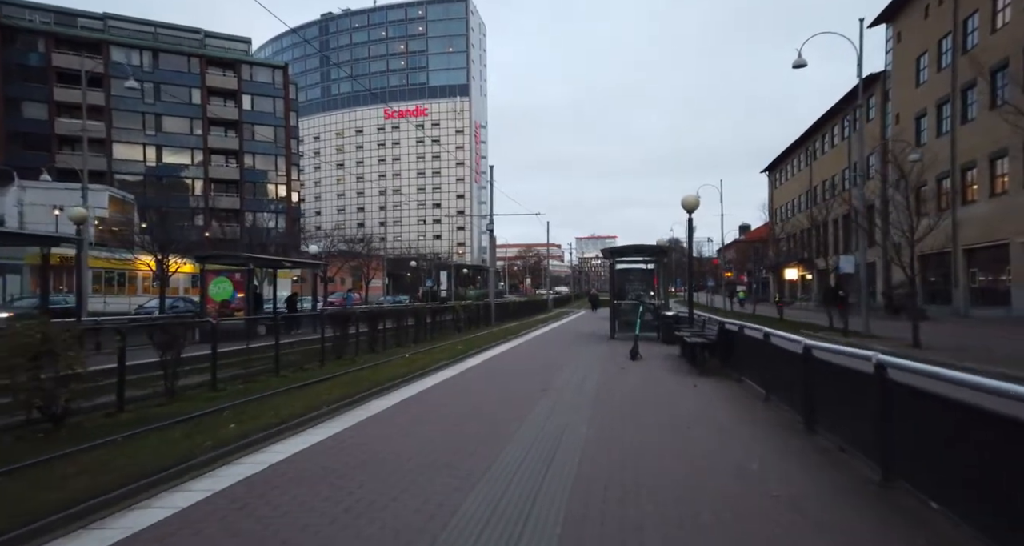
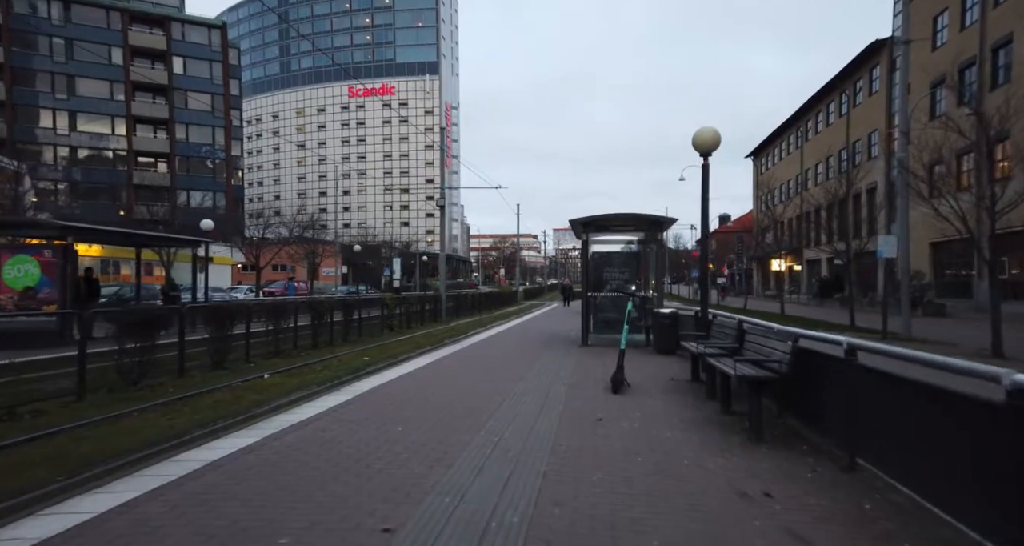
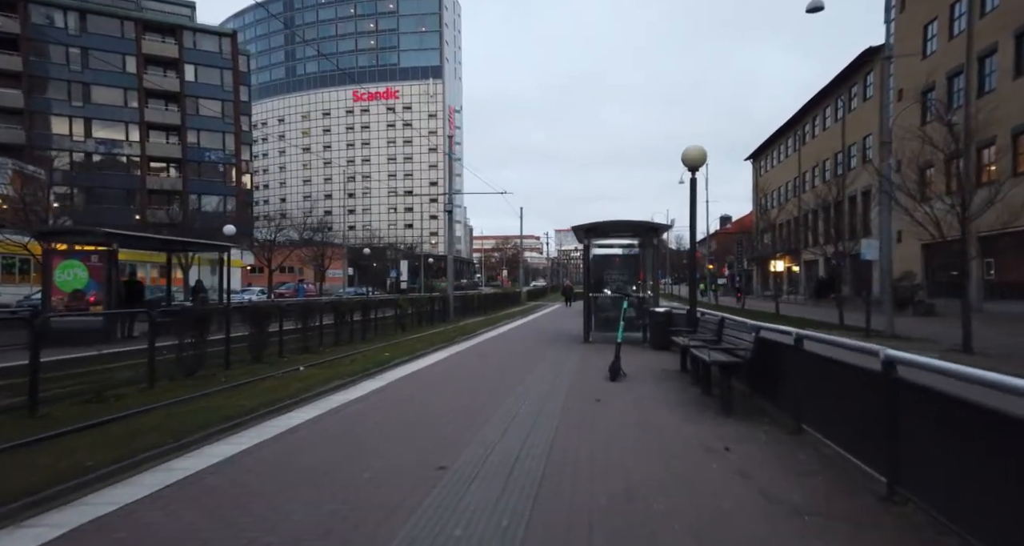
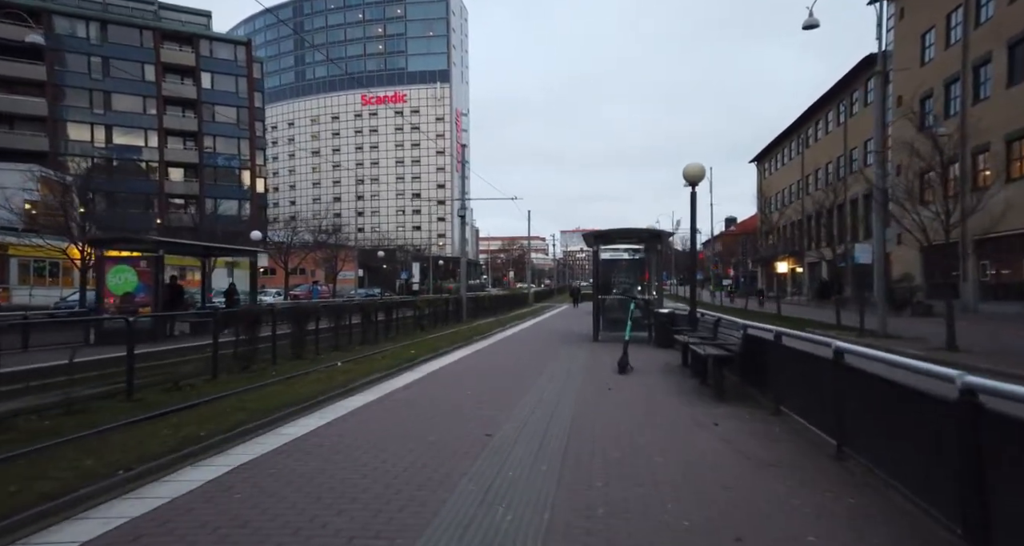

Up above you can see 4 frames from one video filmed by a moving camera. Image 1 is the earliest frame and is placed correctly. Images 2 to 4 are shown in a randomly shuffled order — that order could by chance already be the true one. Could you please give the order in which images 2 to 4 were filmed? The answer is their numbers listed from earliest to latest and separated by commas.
4, 3, 2
